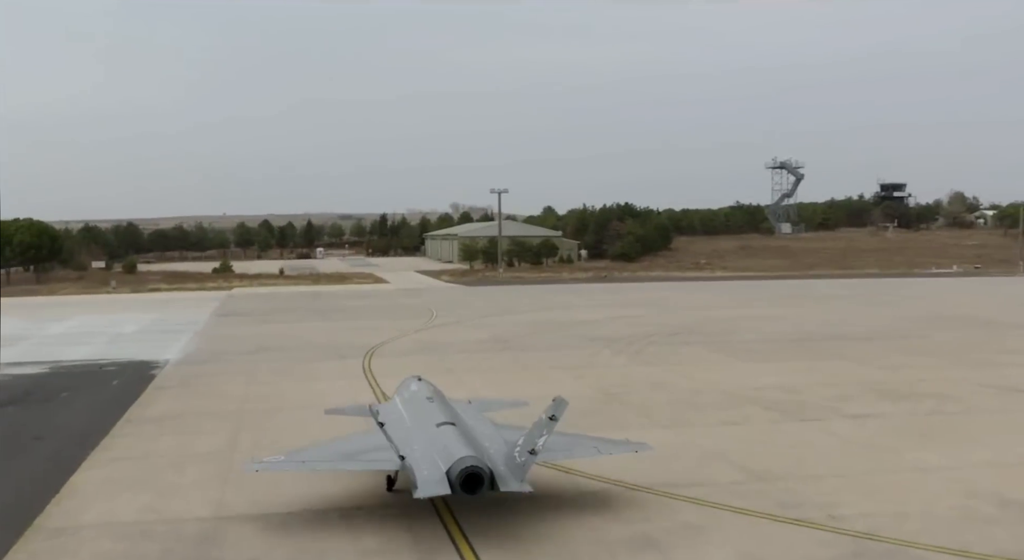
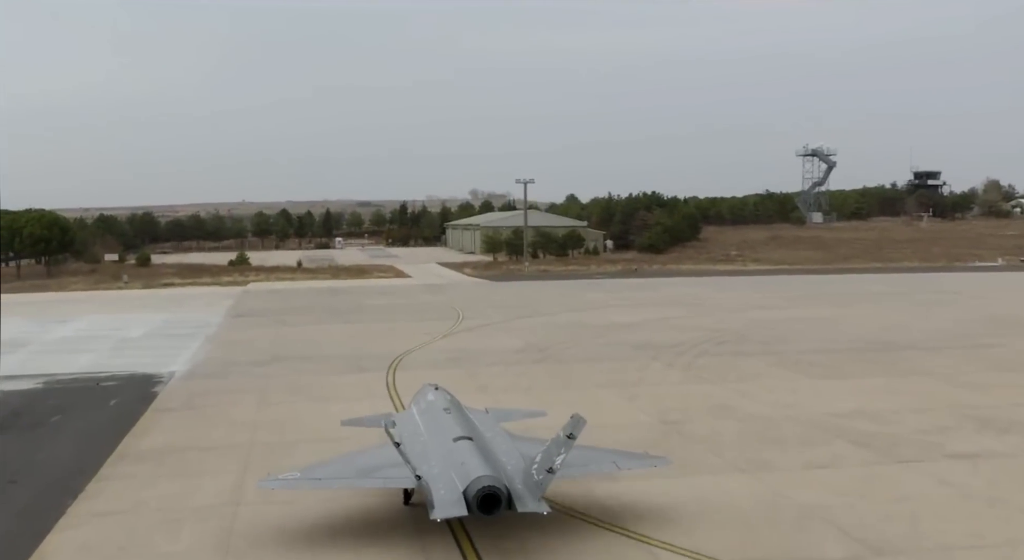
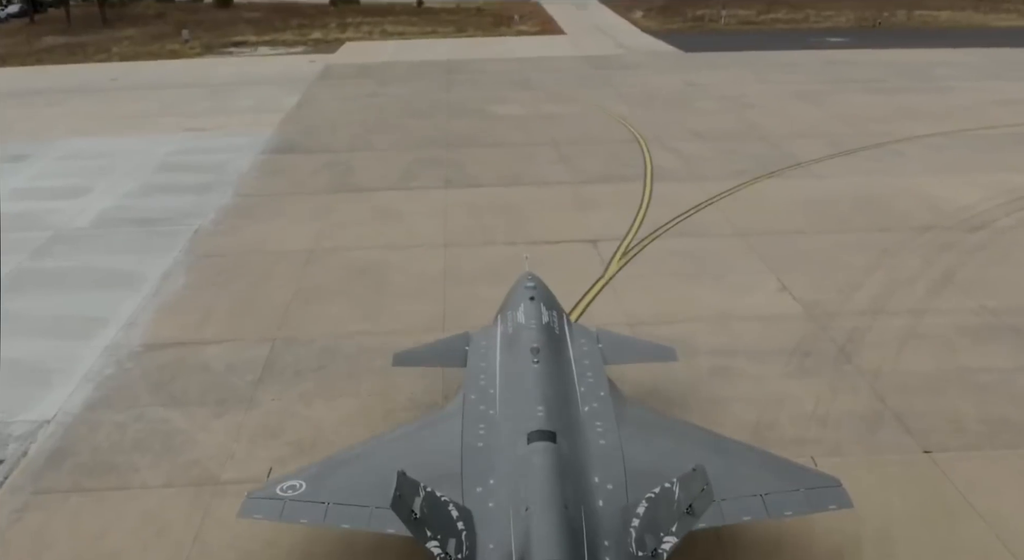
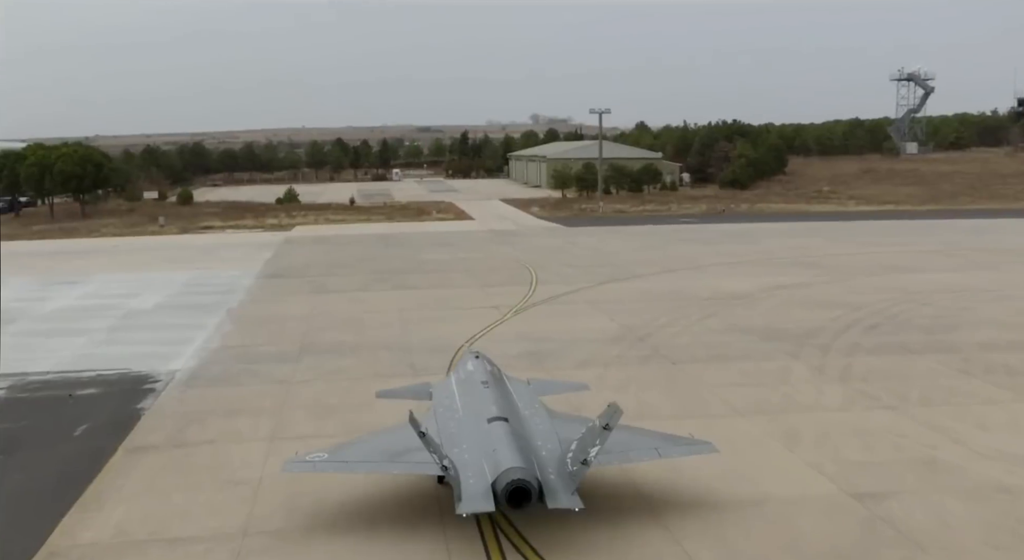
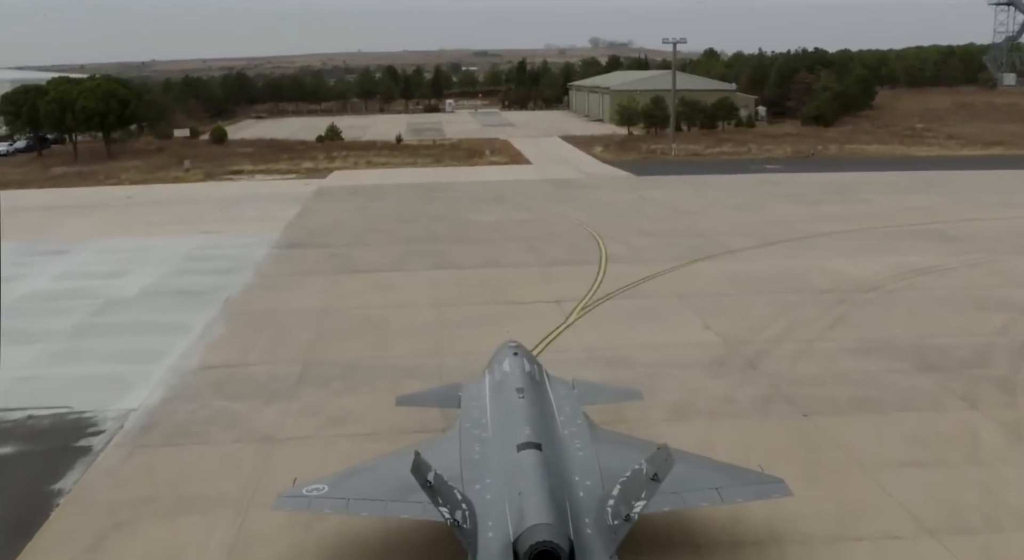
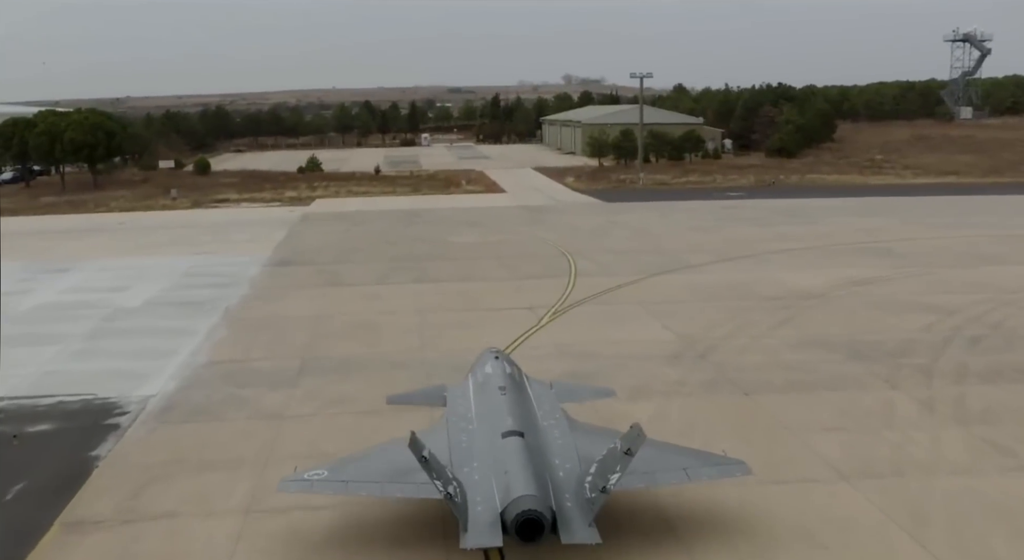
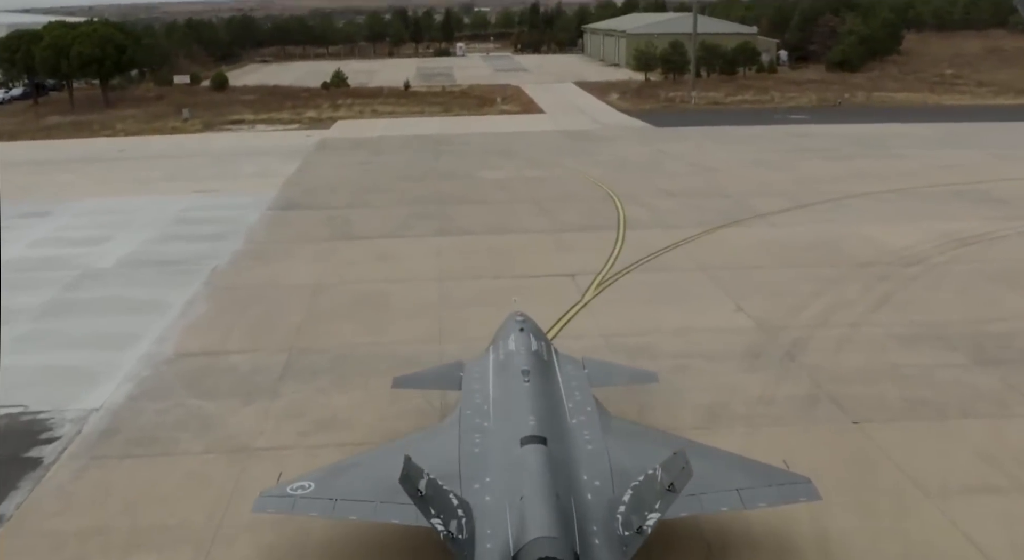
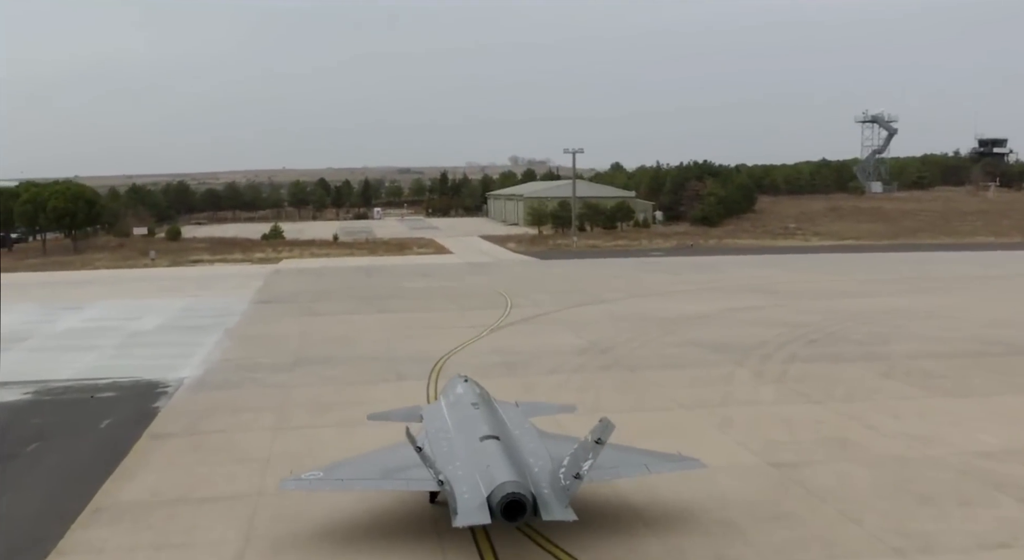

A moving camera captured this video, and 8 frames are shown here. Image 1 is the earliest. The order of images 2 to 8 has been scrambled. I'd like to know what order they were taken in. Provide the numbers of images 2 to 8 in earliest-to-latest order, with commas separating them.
2, 8, 4, 6, 5, 7, 3
